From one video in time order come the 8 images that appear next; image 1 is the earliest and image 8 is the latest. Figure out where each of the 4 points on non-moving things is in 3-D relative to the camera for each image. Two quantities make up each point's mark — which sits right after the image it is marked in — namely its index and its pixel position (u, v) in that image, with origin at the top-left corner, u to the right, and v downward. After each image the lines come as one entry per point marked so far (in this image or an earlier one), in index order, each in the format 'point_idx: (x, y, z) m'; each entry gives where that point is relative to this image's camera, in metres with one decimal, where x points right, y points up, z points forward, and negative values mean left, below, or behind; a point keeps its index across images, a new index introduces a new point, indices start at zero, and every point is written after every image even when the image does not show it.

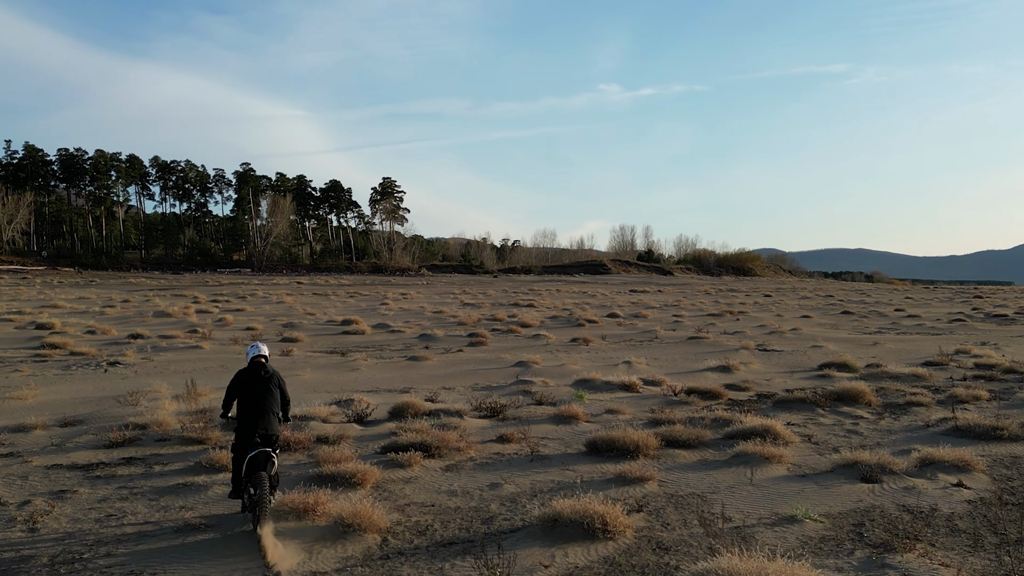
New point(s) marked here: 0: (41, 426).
0: (-4.6, -1.3, +9.6) m
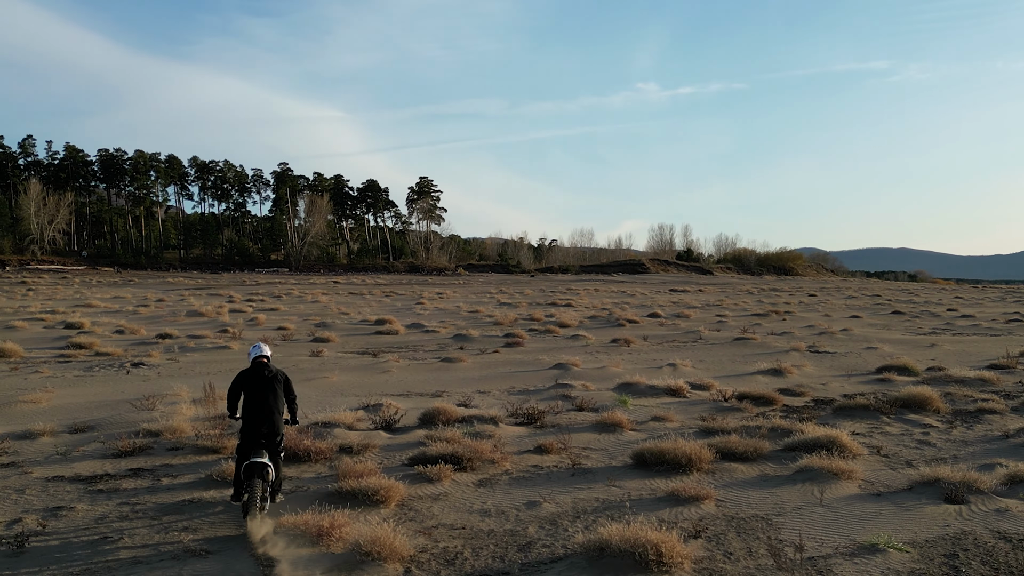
0: (-4.2, -1.3, +9.0) m
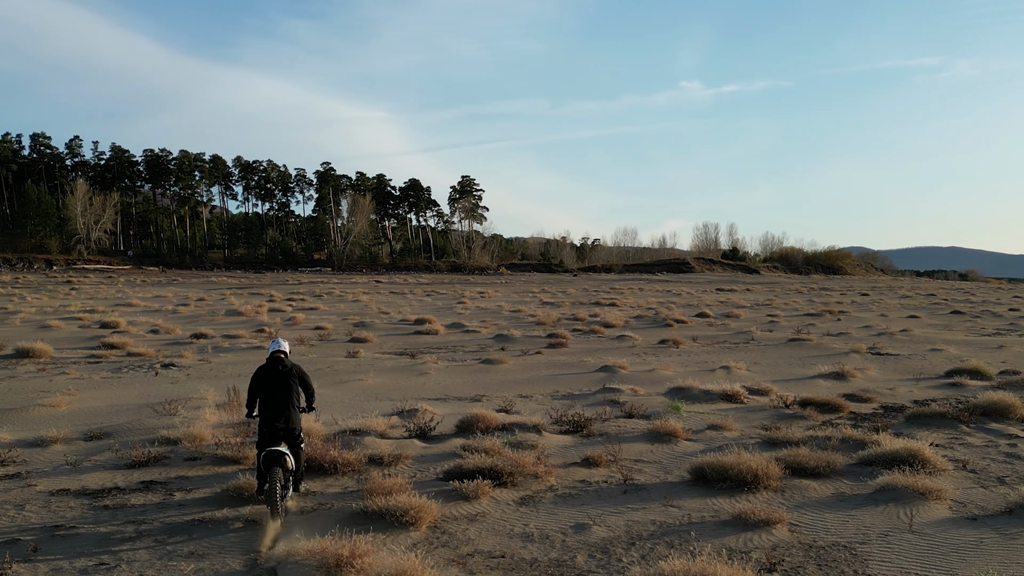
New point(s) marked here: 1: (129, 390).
0: (-3.8, -1.3, +8.4) m
1: (-4.7, -1.2, +12.0) m
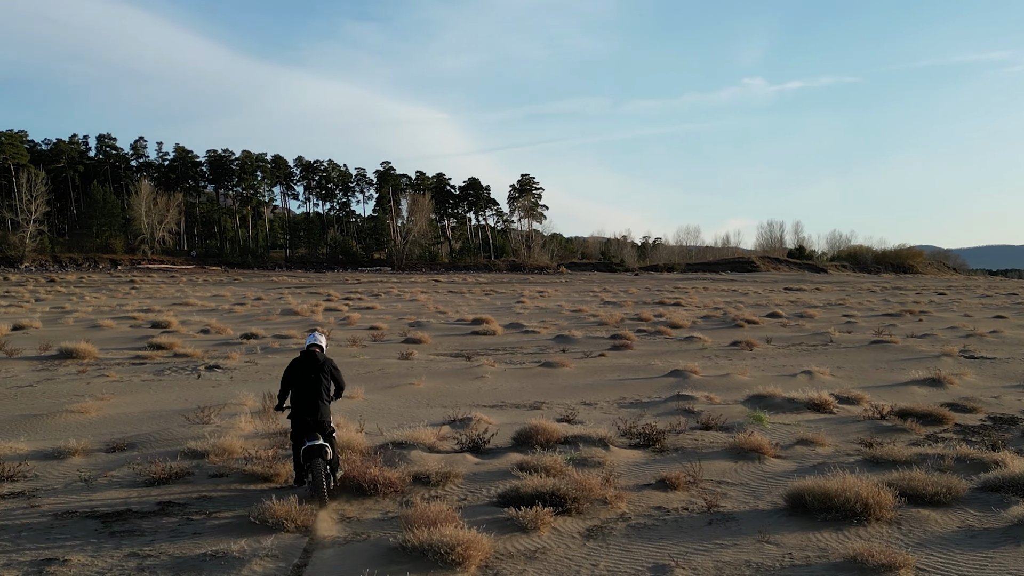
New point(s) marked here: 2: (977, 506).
0: (-3.3, -1.3, +7.6) m
1: (-4.0, -1.2, +11.3) m
2: (+3.0, -1.4, +6.3) m
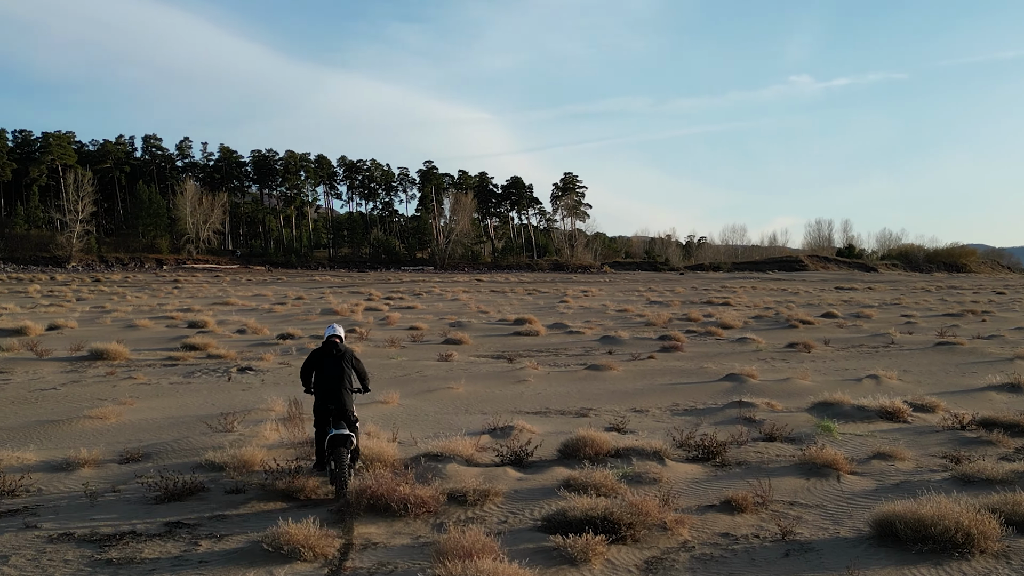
0: (-3.0, -1.3, +7.1) m
1: (-3.5, -1.2, +10.7) m
2: (+3.2, -1.4, +5.5) m
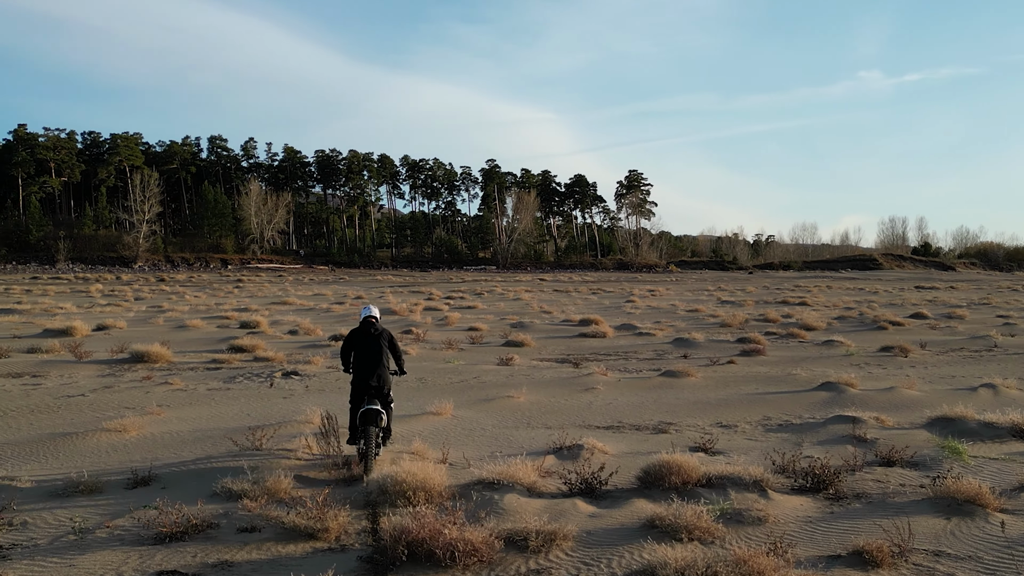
0: (-2.6, -1.2, +6.1) m
1: (-2.8, -1.2, +9.7) m
2: (+3.5, -1.4, +4.1) m
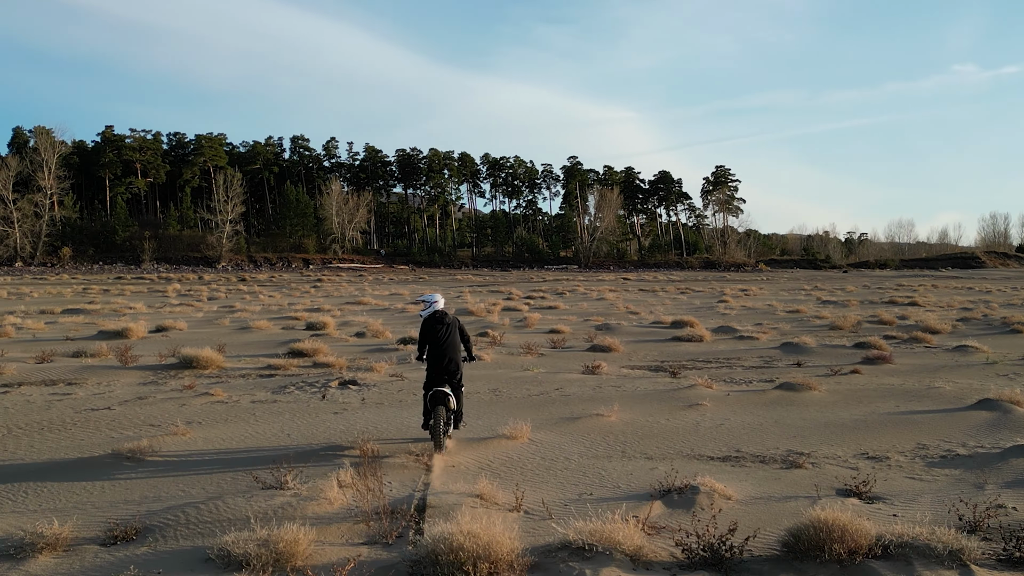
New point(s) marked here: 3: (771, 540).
0: (-2.1, -1.2, +4.6) m
1: (-2.1, -1.1, +8.3) m
2: (+3.8, -1.3, +2.1) m
3: (+1.2, -1.2, +4.7) m
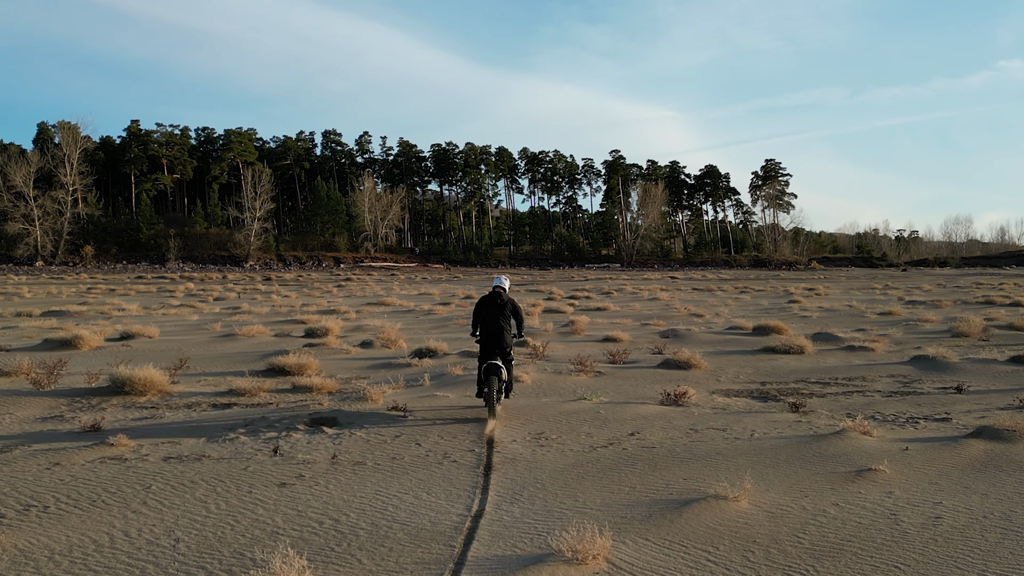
0: (-2.0, -1.2, +1.3) m
1: (-1.8, -1.1, +5.0) m
2: (+3.9, -1.3, -1.4) m
3: (+1.4, -1.2, +1.3) m
